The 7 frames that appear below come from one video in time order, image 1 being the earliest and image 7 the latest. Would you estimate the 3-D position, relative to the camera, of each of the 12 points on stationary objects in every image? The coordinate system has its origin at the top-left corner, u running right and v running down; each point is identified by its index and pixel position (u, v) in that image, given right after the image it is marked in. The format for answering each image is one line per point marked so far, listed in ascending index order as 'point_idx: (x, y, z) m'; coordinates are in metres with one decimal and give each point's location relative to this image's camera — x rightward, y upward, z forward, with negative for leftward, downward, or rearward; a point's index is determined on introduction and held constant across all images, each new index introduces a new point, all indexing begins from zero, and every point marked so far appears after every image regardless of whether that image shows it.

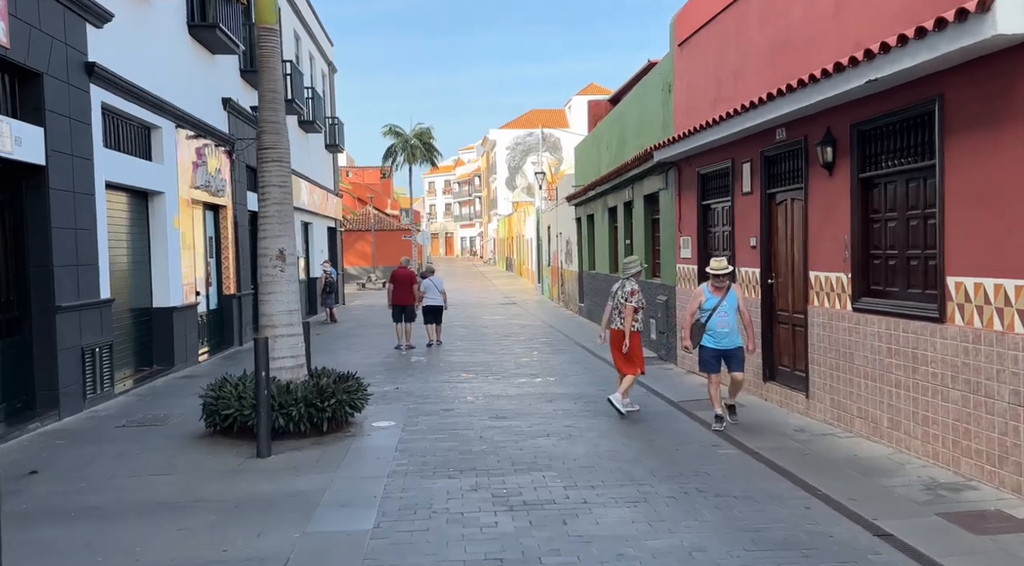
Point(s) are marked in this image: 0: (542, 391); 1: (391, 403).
0: (+0.4, -1.3, +10.8) m
1: (-1.4, -1.4, +10.1) m
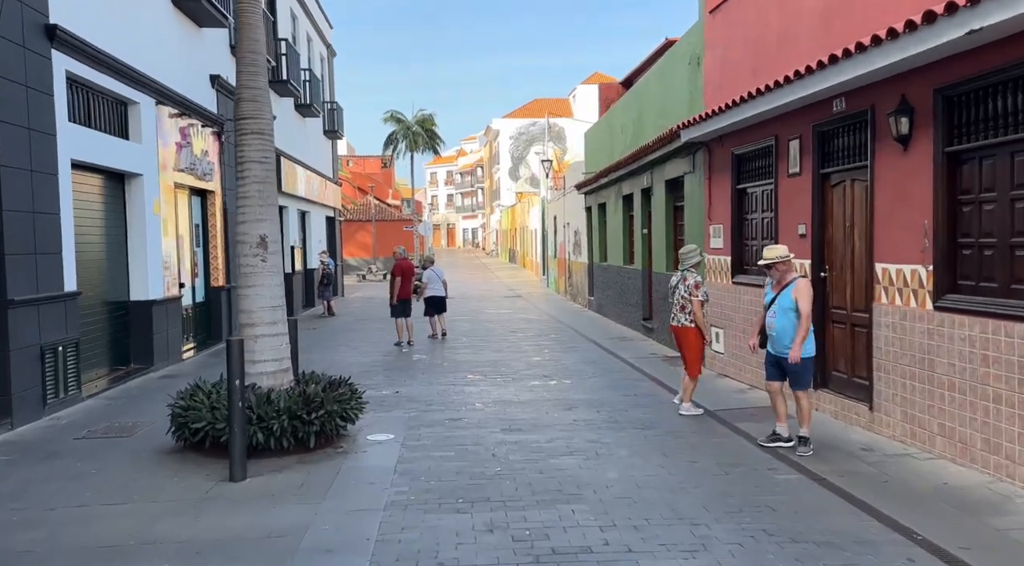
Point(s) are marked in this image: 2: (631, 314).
0: (+0.5, -1.2, +9.6) m
1: (-1.2, -1.3, +8.9) m
2: (+2.3, -0.6, +17.1) m
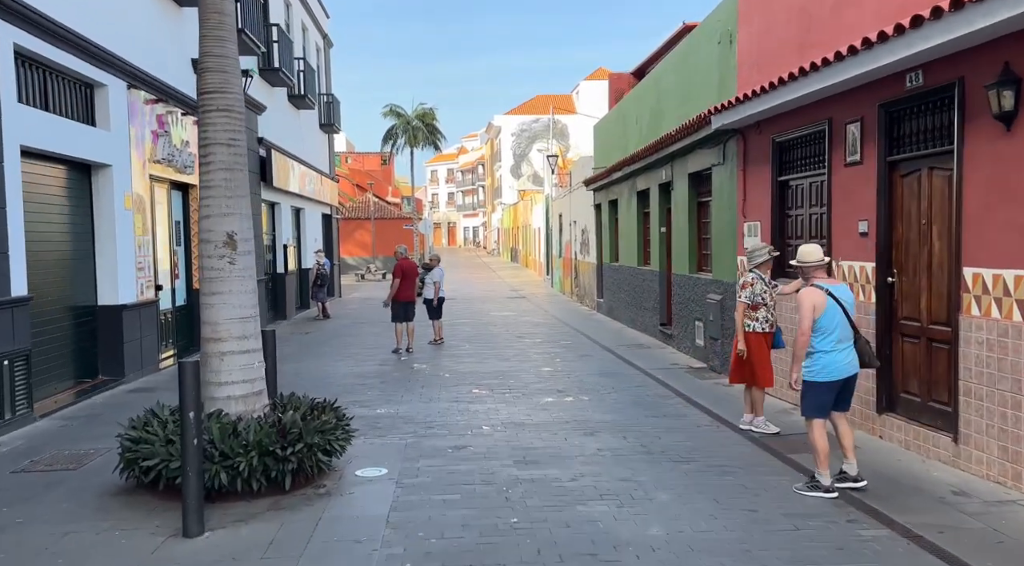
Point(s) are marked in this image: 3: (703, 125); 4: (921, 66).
0: (+0.6, -1.3, +8.4) m
1: (-1.1, -1.3, +7.7) m
2: (+2.4, -0.7, +15.9) m
3: (+2.4, +2.0, +10.9) m
4: (+3.0, +1.6, +6.5) m
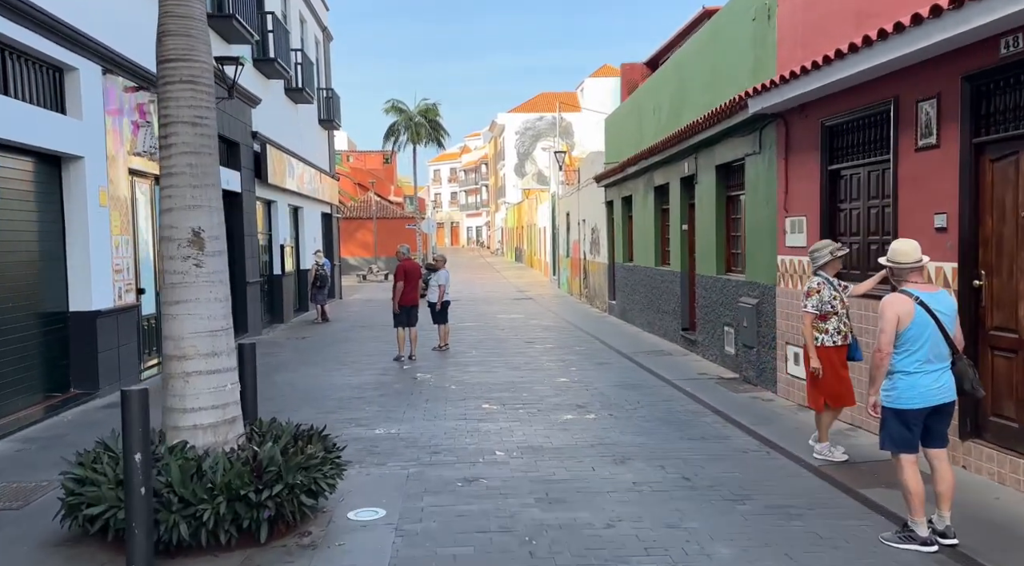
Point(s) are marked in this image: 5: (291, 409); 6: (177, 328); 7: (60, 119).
0: (+0.8, -1.3, +7.4) m
1: (-1.0, -1.4, +6.7) m
2: (+2.6, -0.7, +14.8) m
3: (+2.5, +1.9, +9.8) m
4: (+3.1, +1.6, +5.5) m
5: (-2.3, -1.3, +9.3) m
6: (-2.0, -0.3, +5.2) m
7: (-4.9, +1.8, +9.6) m
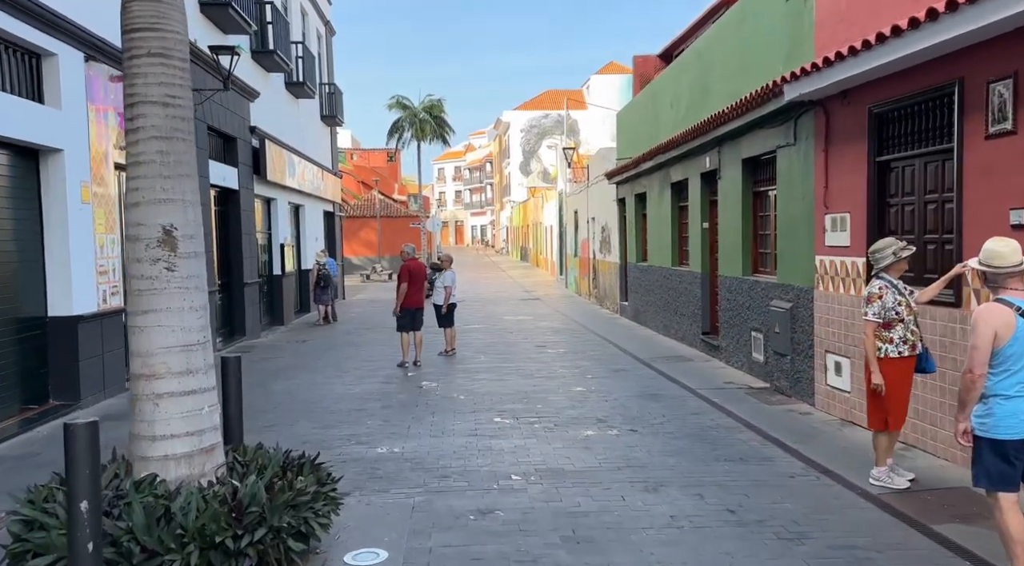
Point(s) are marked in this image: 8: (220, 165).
0: (+0.9, -1.4, +6.6) m
1: (-0.9, -1.4, +5.9) m
2: (+2.8, -0.7, +14.1) m
3: (+2.7, +1.9, +9.1) m
4: (+3.3, +1.5, +4.7) m
5: (-2.2, -1.3, +8.5) m
6: (-1.8, -0.3, +4.4) m
7: (-4.8, +1.8, +8.9) m
8: (-5.1, +2.1, +15.5) m
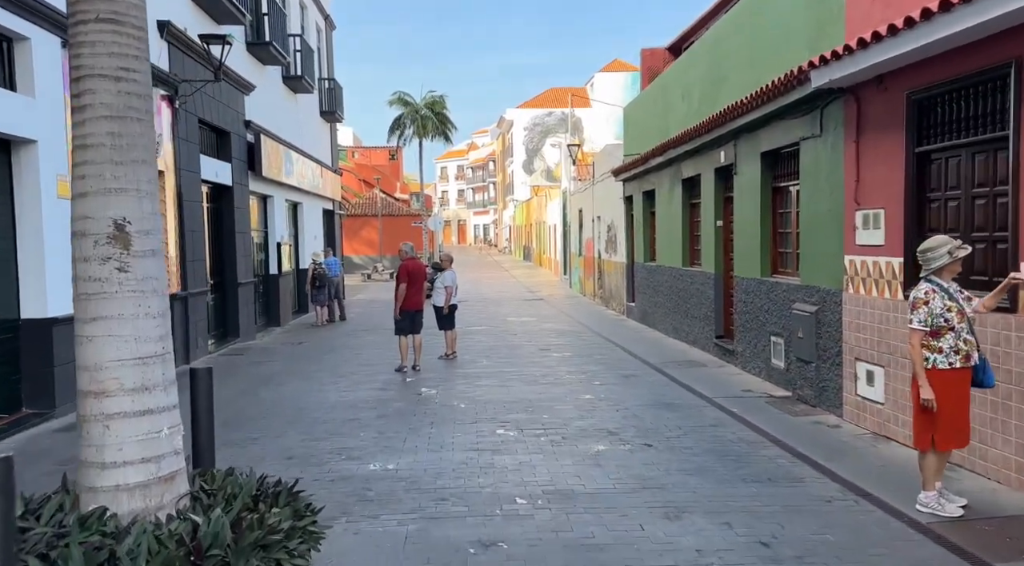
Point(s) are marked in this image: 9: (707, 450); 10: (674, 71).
0: (+0.9, -1.4, +6.0) m
1: (-0.8, -1.4, +5.3) m
2: (+2.8, -0.7, +13.5) m
3: (+2.7, +1.9, +8.5) m
4: (+3.3, +1.5, +4.1) m
5: (-2.1, -1.4, +7.9) m
6: (-1.8, -0.3, +3.8) m
7: (-4.7, +1.8, +8.3) m
8: (-5.0, +2.1, +14.8) m
9: (+1.5, -1.3, +7.0) m
10: (+2.8, +3.6, +15.1) m
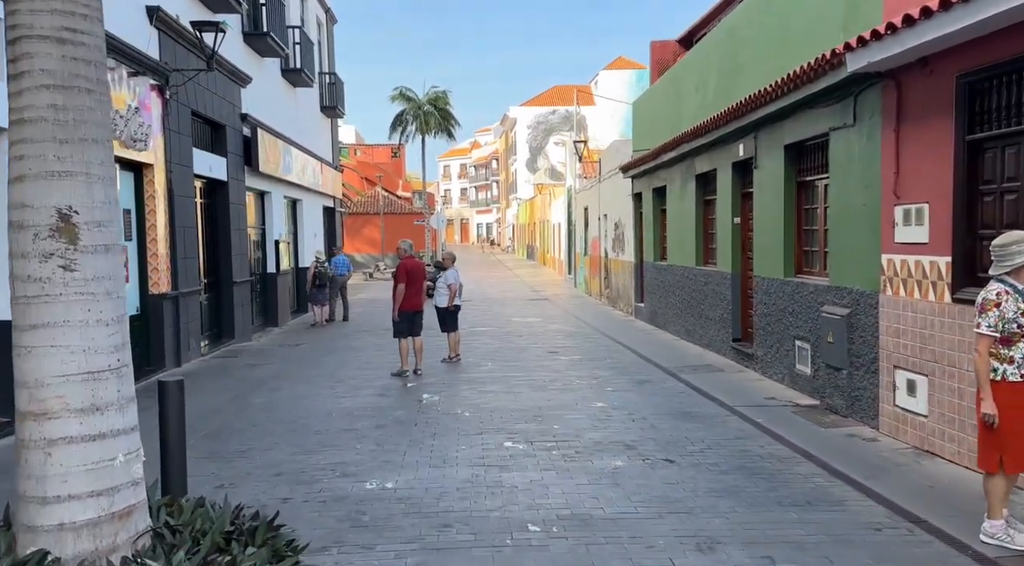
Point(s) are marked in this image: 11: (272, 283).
0: (+1.0, -1.4, +5.4) m
1: (-0.8, -1.4, +4.7) m
2: (+2.9, -0.7, +12.8) m
3: (+2.8, +1.9, +7.8) m
4: (+3.4, +1.5, +3.5) m
5: (-2.1, -1.3, +7.3) m
6: (-1.8, -0.3, +3.2) m
7: (-4.7, +1.8, +7.7) m
8: (-4.9, +2.1, +14.3) m
9: (+1.6, -1.3, +6.4) m
10: (+2.9, +3.6, +14.5) m
11: (-5.1, 0.0, +18.8) m
